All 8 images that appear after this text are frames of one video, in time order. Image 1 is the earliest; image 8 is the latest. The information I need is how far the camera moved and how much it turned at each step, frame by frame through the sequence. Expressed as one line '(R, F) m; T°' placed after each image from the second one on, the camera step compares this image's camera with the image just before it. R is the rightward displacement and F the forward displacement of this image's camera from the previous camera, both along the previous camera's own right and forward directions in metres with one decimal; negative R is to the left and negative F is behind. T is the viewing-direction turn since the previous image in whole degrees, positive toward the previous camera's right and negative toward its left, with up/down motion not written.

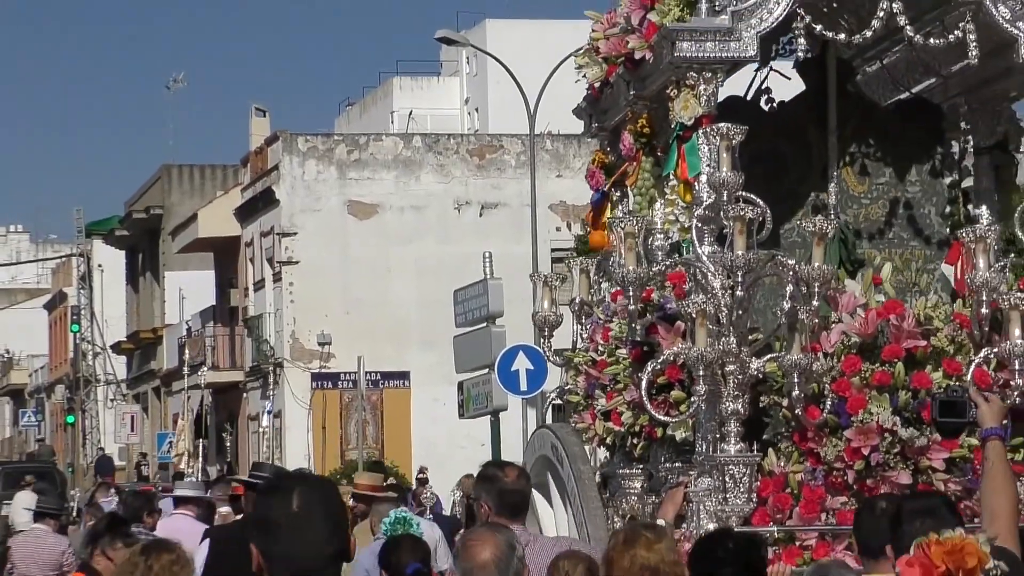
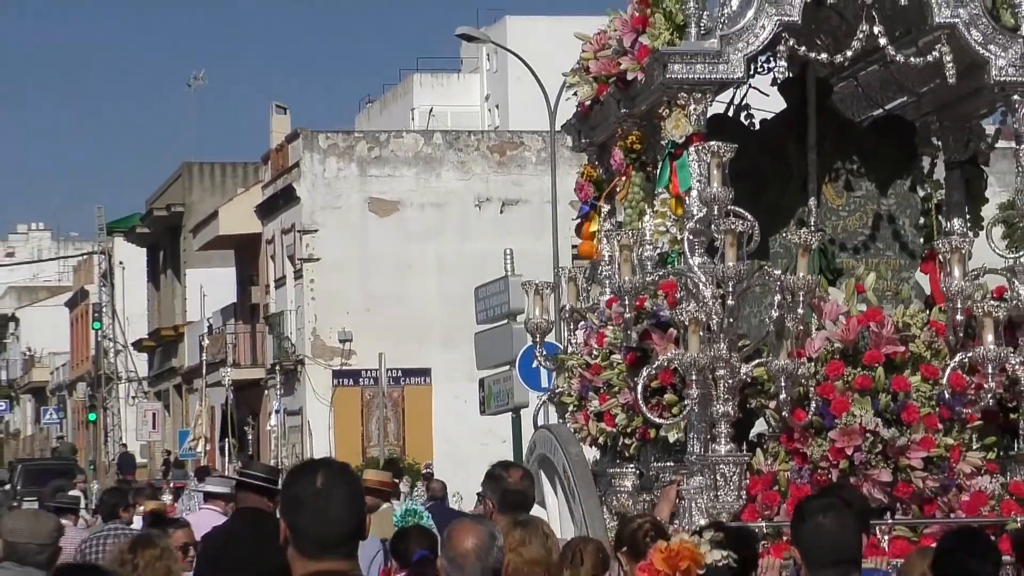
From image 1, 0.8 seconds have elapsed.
(+0.1, -0.6) m; -1°
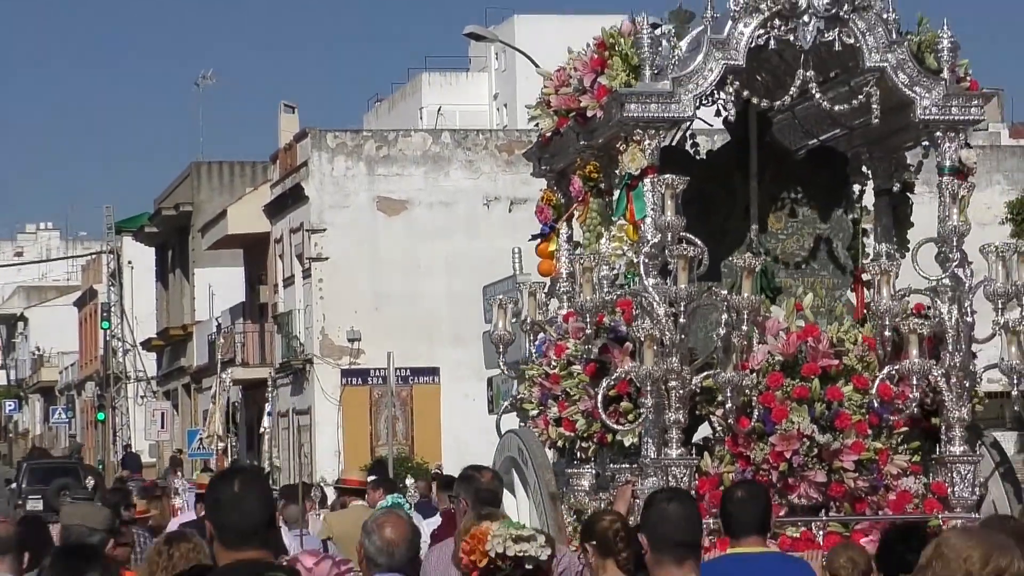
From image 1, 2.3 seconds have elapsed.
(+0.2, -1.1) m; 0°
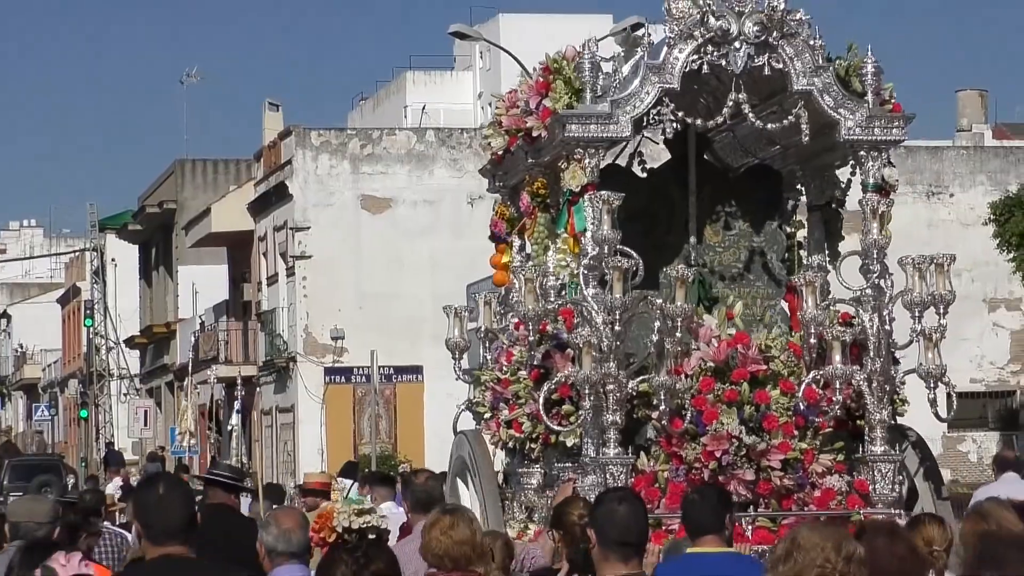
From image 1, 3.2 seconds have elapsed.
(+0.2, -0.7) m; 0°
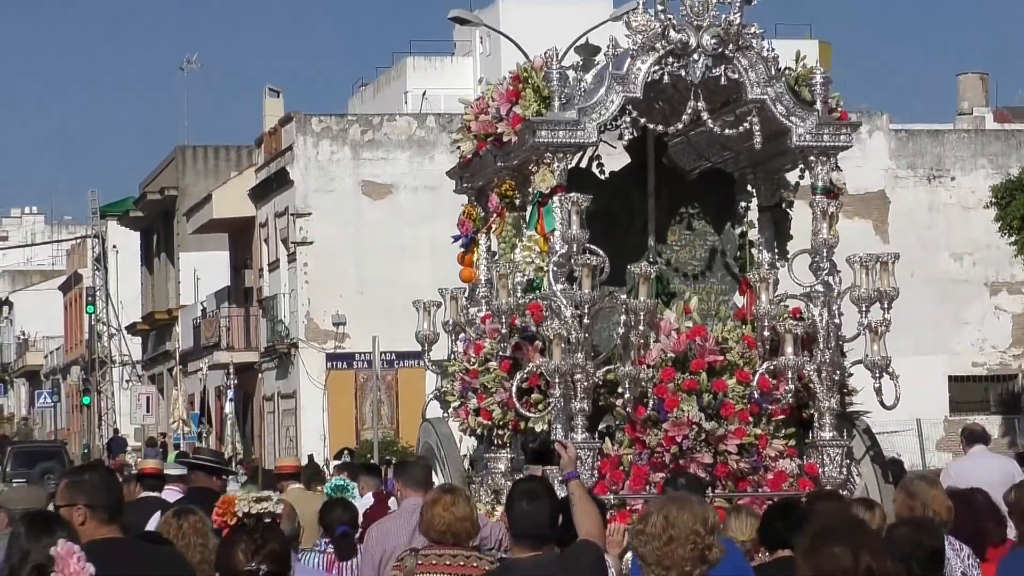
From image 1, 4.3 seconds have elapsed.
(+0.2, -0.9) m; 0°
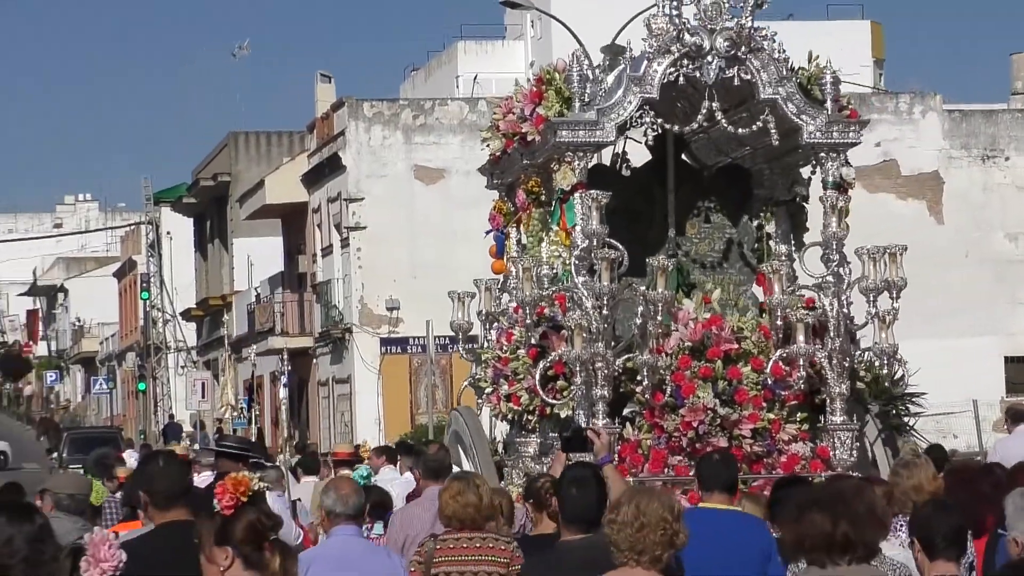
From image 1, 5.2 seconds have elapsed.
(+0.2, -0.6) m; -2°
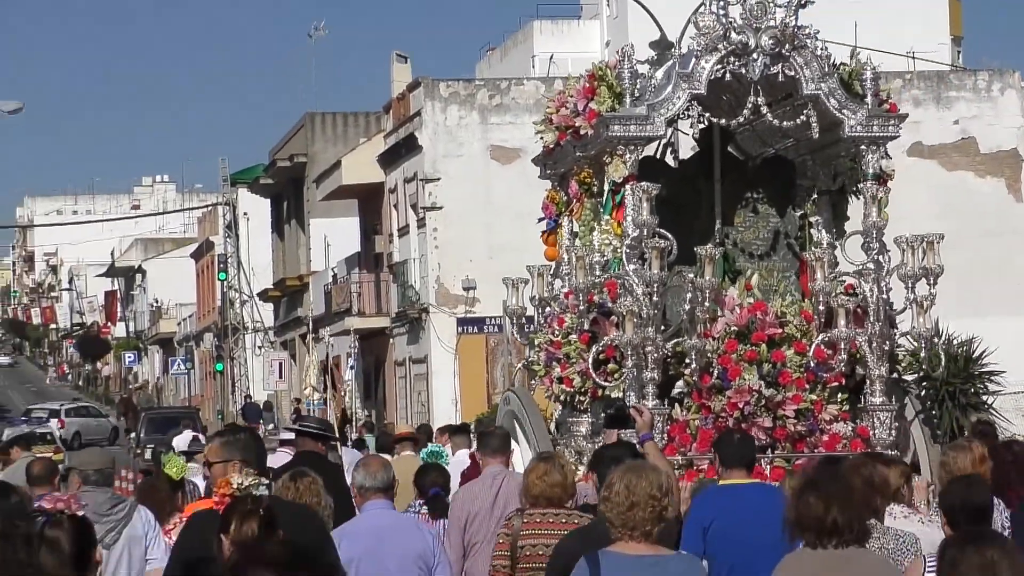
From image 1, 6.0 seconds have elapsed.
(+0.2, -0.8) m; -2°
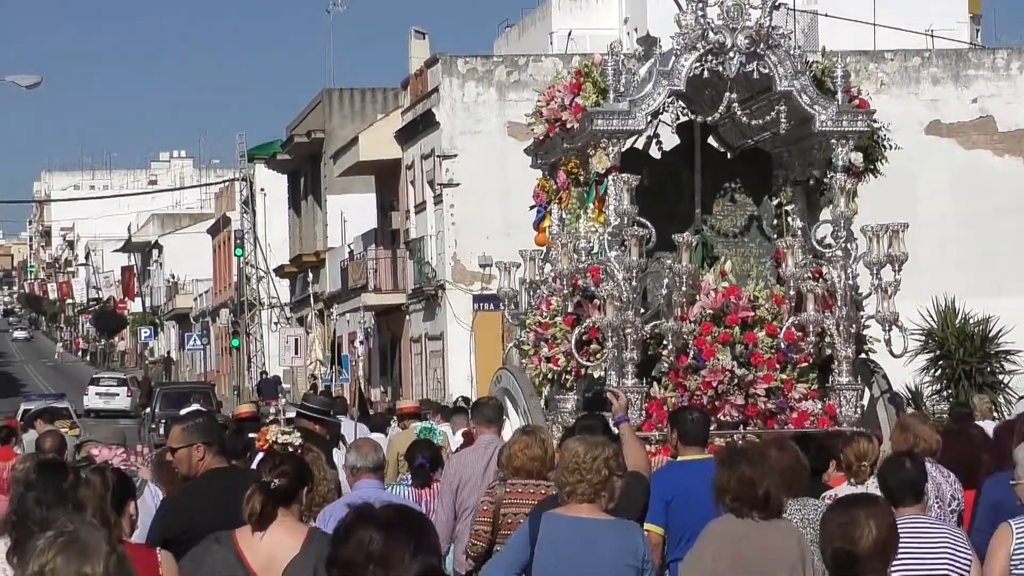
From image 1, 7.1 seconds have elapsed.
(+0.2, -0.9) m; 0°
